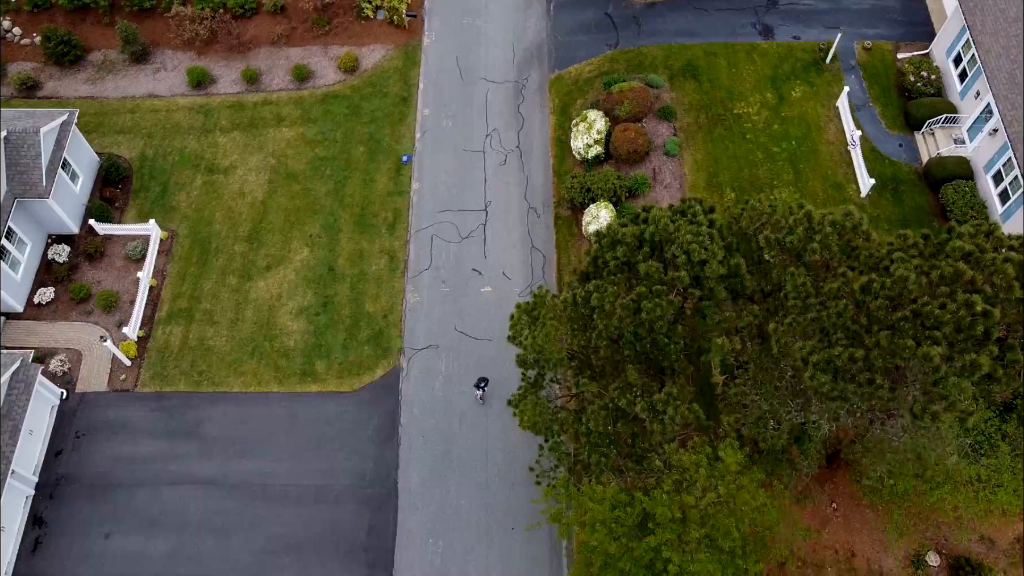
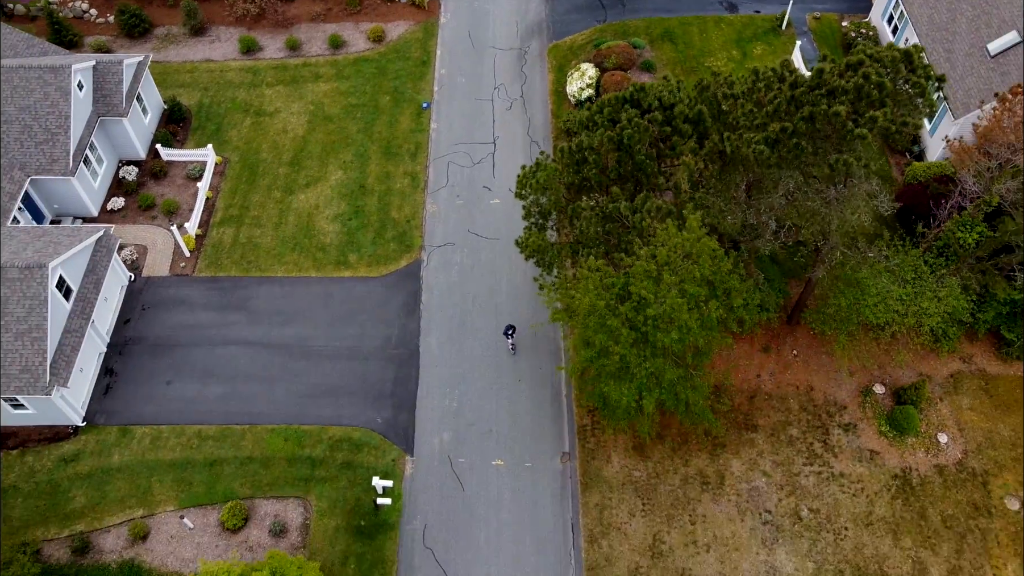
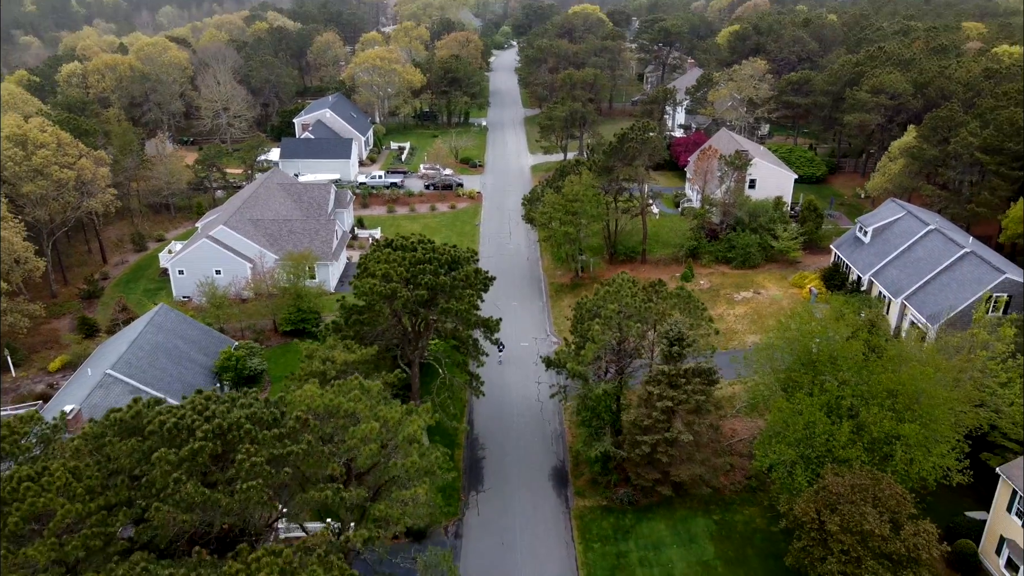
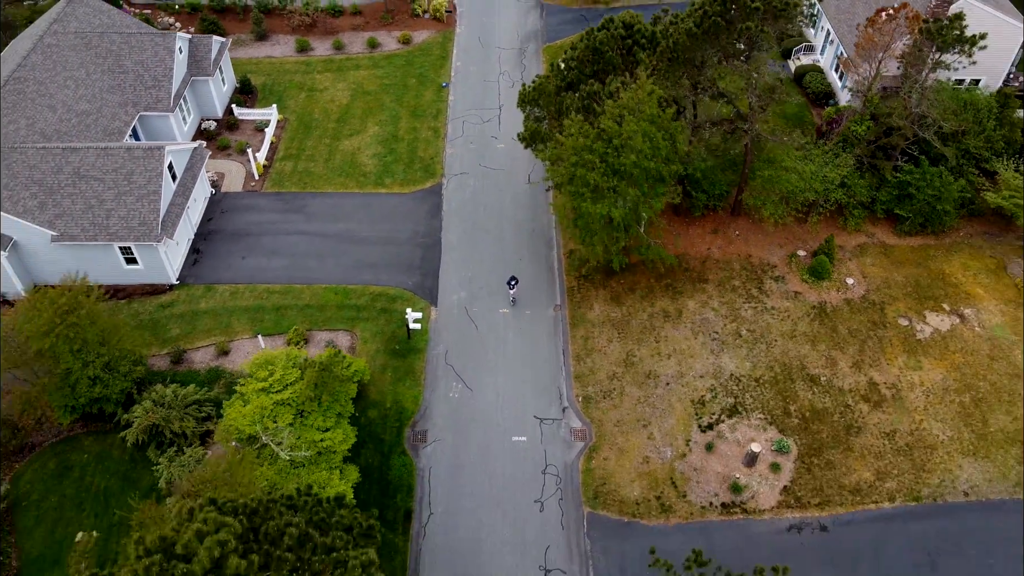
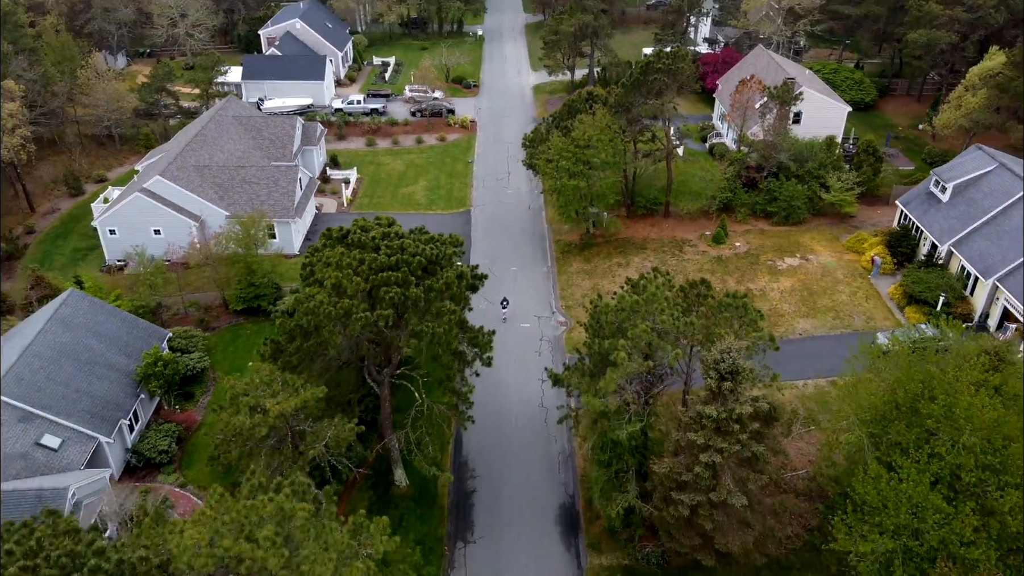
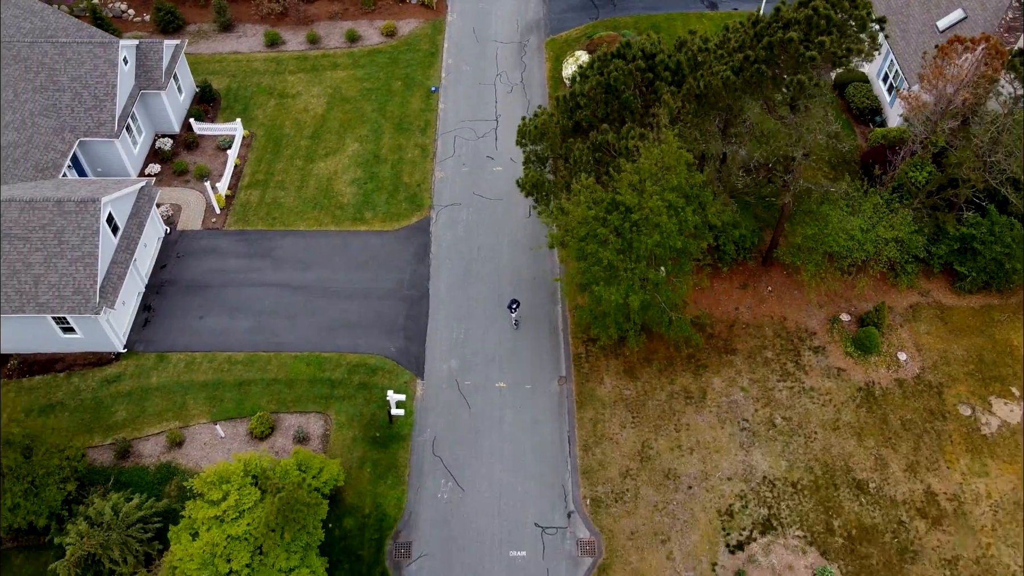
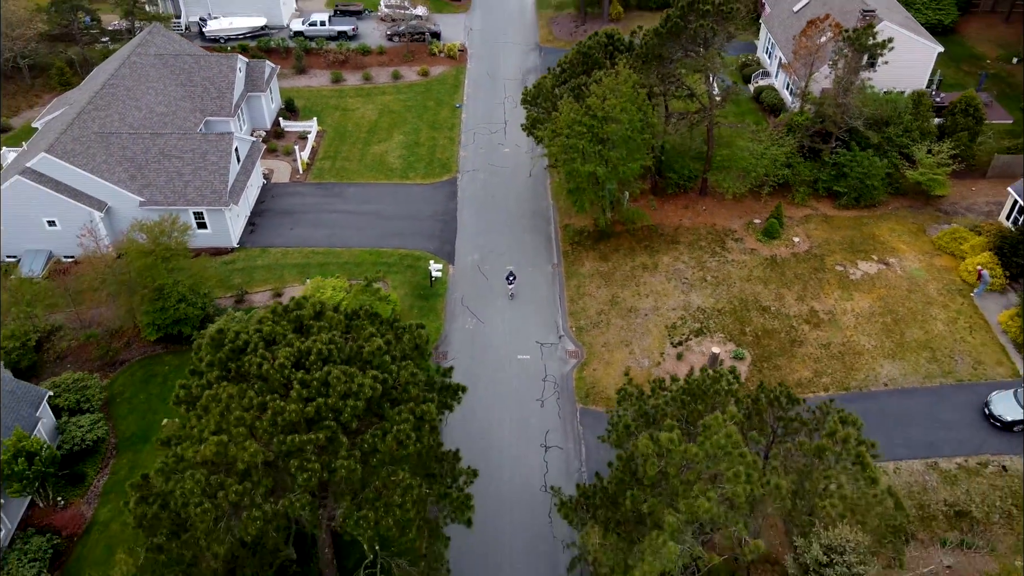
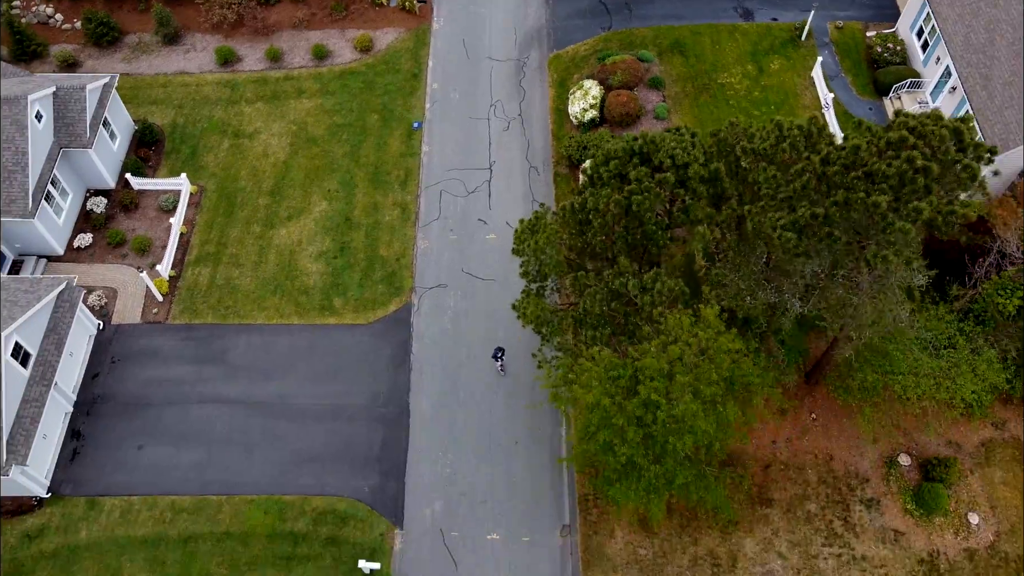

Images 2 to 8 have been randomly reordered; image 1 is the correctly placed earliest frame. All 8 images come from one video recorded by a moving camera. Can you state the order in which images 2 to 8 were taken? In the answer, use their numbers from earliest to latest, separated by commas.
8, 2, 6, 4, 7, 5, 3
